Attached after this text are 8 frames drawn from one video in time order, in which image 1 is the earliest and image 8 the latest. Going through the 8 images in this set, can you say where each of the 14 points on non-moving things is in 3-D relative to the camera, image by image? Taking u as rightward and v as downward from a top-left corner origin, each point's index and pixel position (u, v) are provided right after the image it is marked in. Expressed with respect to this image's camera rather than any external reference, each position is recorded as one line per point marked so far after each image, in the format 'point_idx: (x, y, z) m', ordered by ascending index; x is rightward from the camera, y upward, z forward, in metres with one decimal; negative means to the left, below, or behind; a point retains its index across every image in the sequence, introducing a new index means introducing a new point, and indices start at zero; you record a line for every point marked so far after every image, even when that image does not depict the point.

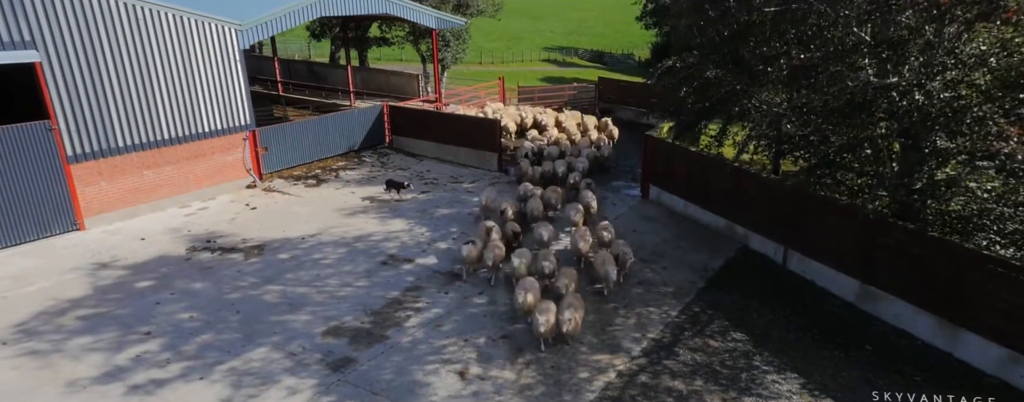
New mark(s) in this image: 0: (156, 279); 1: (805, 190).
0: (-6.7, -1.5, +11.7) m
1: (+5.8, +0.2, +12.2) m
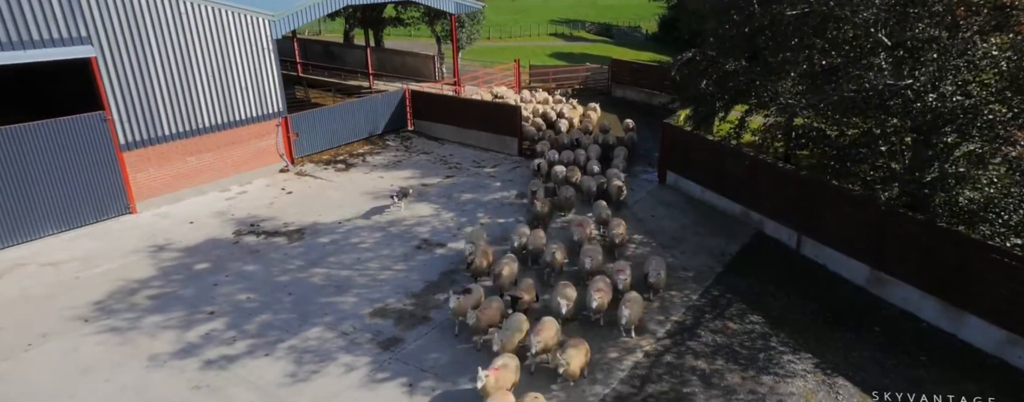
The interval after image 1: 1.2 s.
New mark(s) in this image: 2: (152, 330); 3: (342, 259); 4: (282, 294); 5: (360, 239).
0: (-6.1, -1.2, +12.5) m
1: (+6.4, +0.4, +12.9) m
2: (-5.8, -2.1, +9.9) m
3: (-3.6, -1.2, +13.1) m
4: (-4.3, -1.7, +11.5) m
5: (-3.5, -0.9, +14.1) m
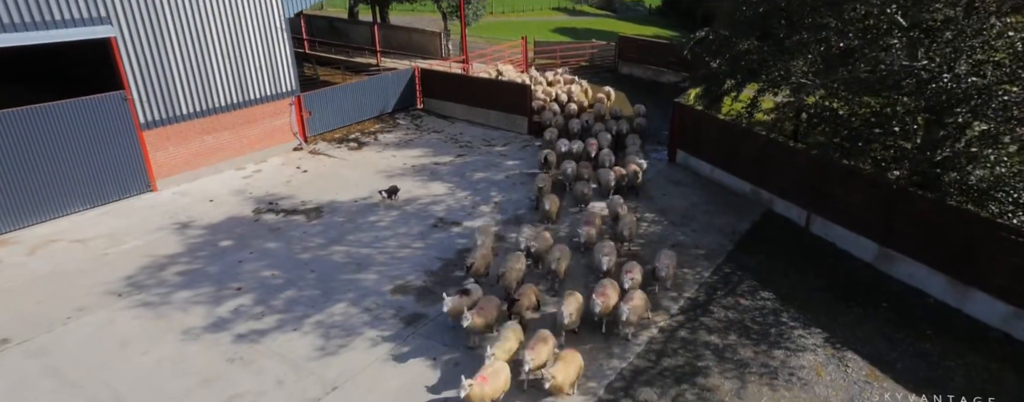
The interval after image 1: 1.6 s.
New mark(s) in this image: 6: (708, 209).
0: (-5.8, -0.8, +12.8) m
1: (+6.7, +0.9, +13.1) m
2: (-5.4, -1.7, +10.2) m
3: (-3.3, -0.8, +13.4) m
4: (-3.9, -1.3, +11.8) m
5: (-3.2, -0.4, +14.4) m
6: (+4.8, -0.2, +15.0) m
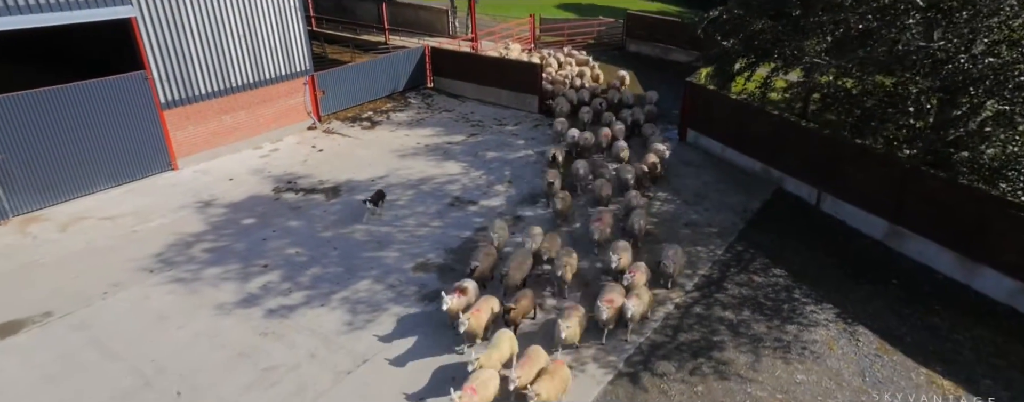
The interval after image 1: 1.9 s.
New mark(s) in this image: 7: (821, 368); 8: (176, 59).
0: (-5.4, -0.4, +13.0) m
1: (+7.1, +1.3, +13.3) m
2: (-5.1, -1.4, +10.6) m
3: (-2.9, -0.3, +13.6) m
4: (-3.6, -0.9, +12.1) m
5: (-2.8, +0.1, +14.6) m
6: (+5.2, +0.3, +15.3) m
7: (+4.6, -2.5, +9.2) m
8: (-7.9, +3.3, +14.5) m
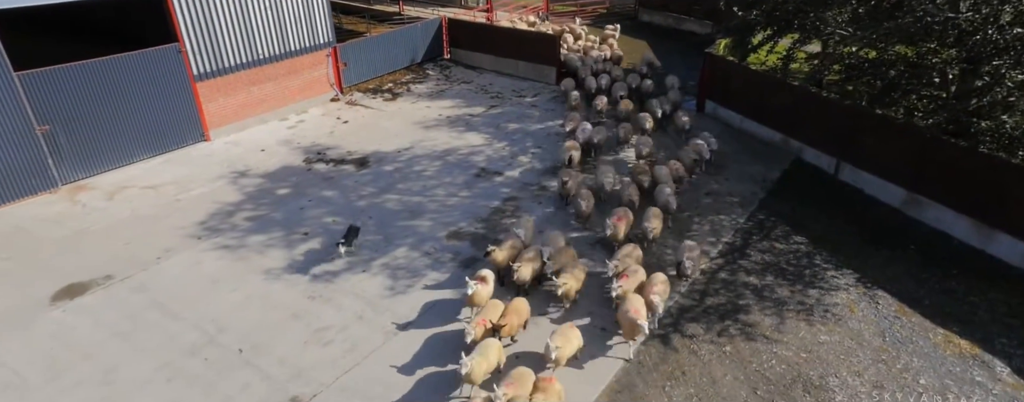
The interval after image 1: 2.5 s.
0: (-4.9, +0.3, +13.5) m
1: (+7.7, +2.0, +13.5) m
2: (-4.5, -0.9, +11.0) m
3: (-2.3, +0.3, +14.0) m
4: (-3.0, -0.3, +12.5) m
5: (-2.2, +0.8, +15.0) m
6: (+5.8, +1.1, +15.6) m
7: (+5.2, -2.0, +9.6) m
8: (-7.3, +4.0, +14.7) m
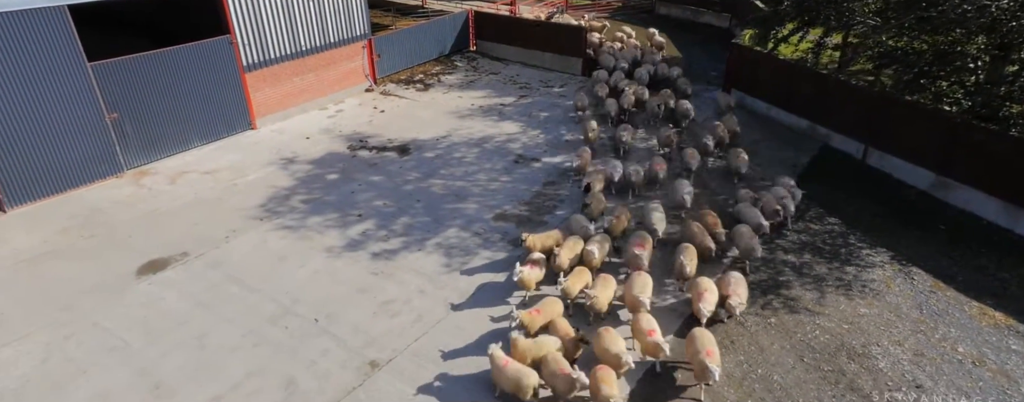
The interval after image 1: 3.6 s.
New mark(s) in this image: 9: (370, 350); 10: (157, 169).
0: (-3.9, +0.6, +14.0) m
1: (+8.6, +2.4, +14.0) m
2: (-3.6, -0.5, +11.6) m
3: (-1.4, +0.7, +14.5) m
4: (-2.1, 0.0, +13.0) m
5: (-1.3, +1.2, +15.5) m
6: (+6.7, +1.5, +16.0) m
7: (+6.1, -1.7, +10.1) m
8: (-6.4, +4.4, +15.2) m
9: (-2.0, -2.1, +8.7) m
10: (-7.6, +0.6, +13.2) m
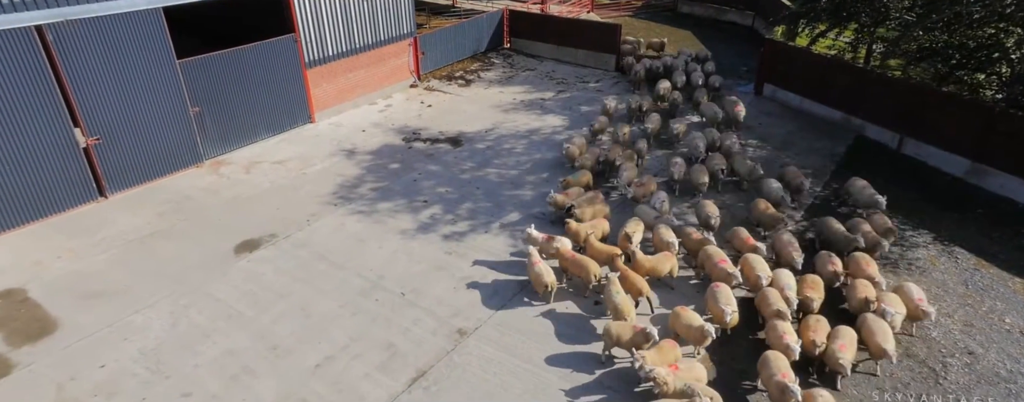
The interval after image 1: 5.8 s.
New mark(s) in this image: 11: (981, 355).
0: (-2.7, +0.9, +14.7) m
1: (+9.8, +2.7, +14.5) m
2: (-2.4, -0.3, +12.3) m
3: (-0.2, +1.0, +15.3) m
4: (-0.9, +0.3, +13.7) m
5: (0.0, +1.5, +16.2) m
6: (+7.9, +1.8, +16.6) m
7: (+7.2, -1.4, +10.7) m
8: (-5.1, +4.7, +16.0) m
9: (-0.8, -1.8, +9.4) m
10: (-6.4, +0.9, +14.0) m
11: (+6.9, -2.3, +9.0) m
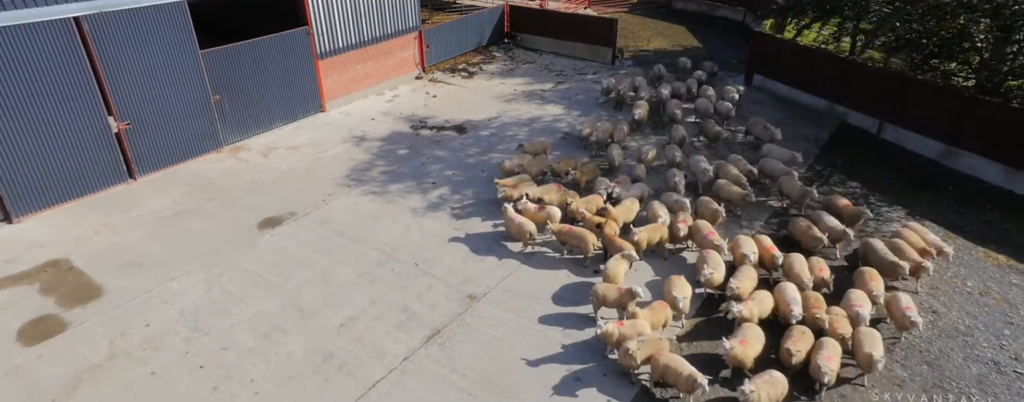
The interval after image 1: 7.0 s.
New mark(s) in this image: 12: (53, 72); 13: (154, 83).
0: (-2.7, +1.3, +15.6) m
1: (+9.9, +3.1, +15.5) m
2: (-2.4, +0.2, +13.2) m
3: (-0.1, +1.4, +16.1) m
4: (-0.8, +0.7, +14.6) m
5: (0.0, +1.9, +17.1) m
6: (+8.0, +2.2, +17.5) m
7: (+7.3, -0.9, +11.6) m
8: (-5.1, +5.1, +16.9) m
9: (-0.8, -1.4, +10.3) m
10: (-6.4, +1.3, +14.8) m
11: (+7.0, -1.8, +10.0) m
12: (-8.5, +2.4, +11.3) m
13: (-7.5, +2.5, +13.0) m
